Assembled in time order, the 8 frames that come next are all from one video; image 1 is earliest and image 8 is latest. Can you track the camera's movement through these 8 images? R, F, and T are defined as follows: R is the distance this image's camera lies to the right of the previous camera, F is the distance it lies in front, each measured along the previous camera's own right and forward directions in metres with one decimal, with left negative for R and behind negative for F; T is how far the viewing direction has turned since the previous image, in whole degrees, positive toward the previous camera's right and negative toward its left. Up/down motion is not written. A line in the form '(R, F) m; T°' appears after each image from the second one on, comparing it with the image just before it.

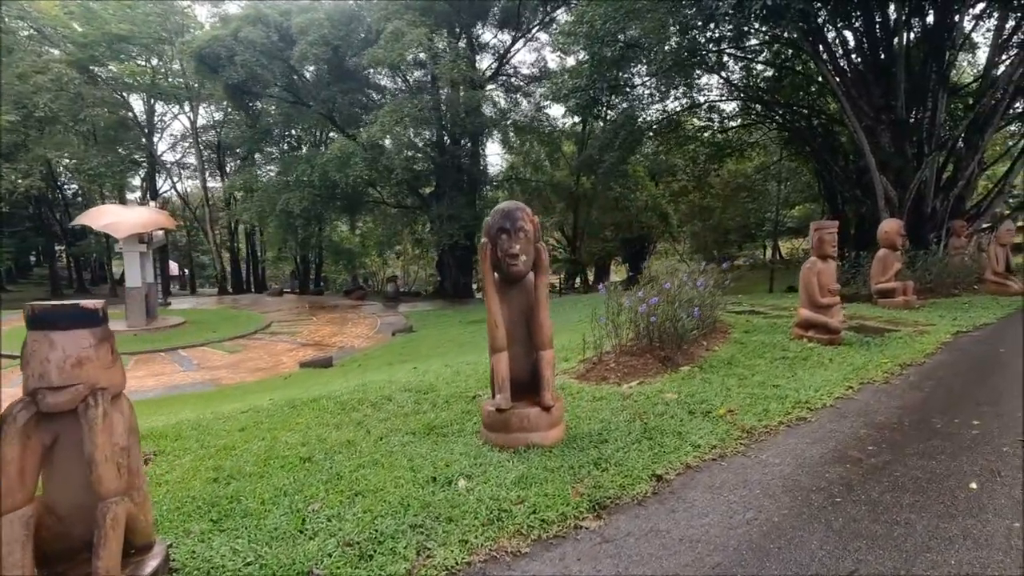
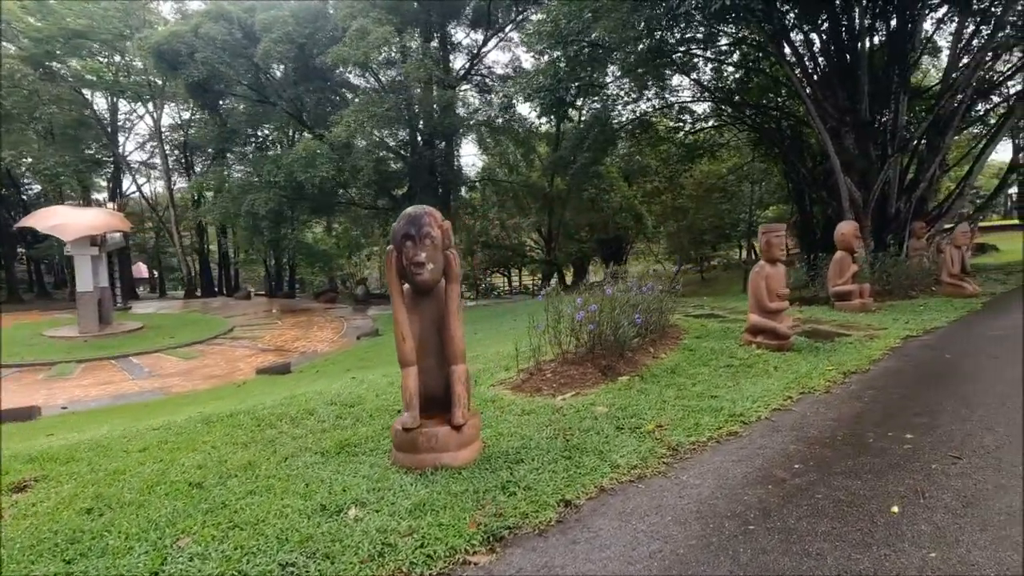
(+0.3, +0.2) m; +2°
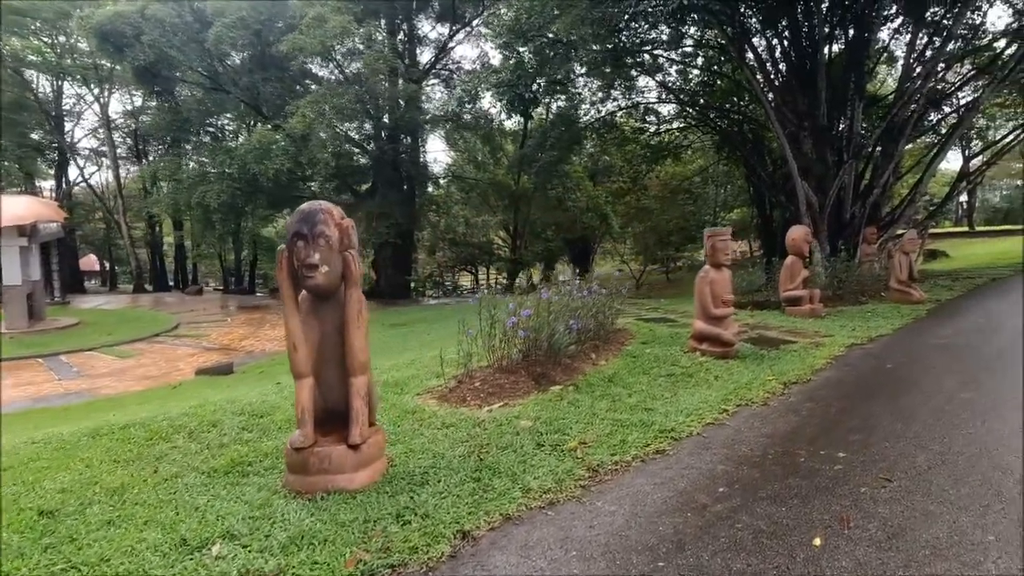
(+0.2, +0.2) m; +3°
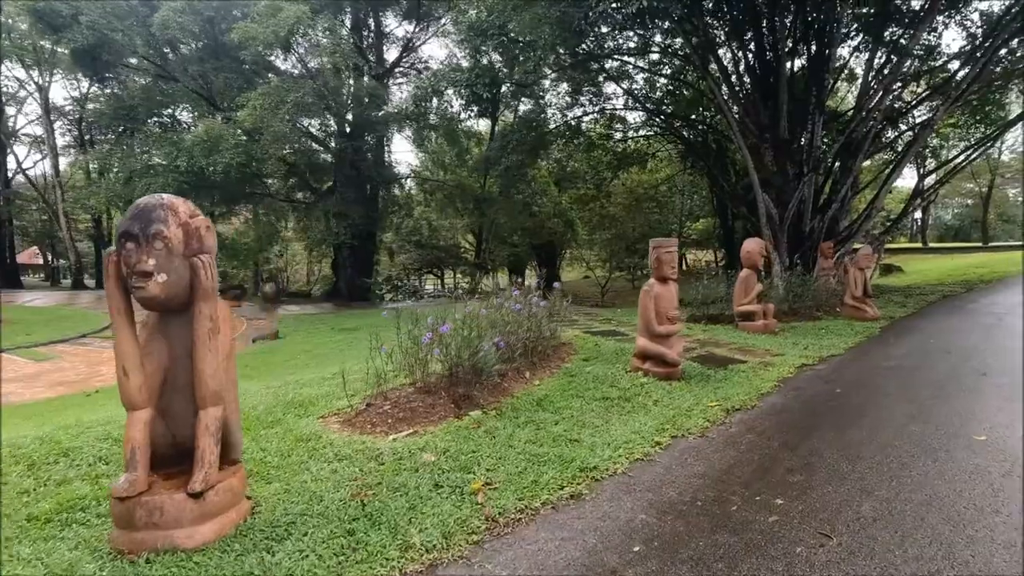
(+0.3, +0.3) m; +3°
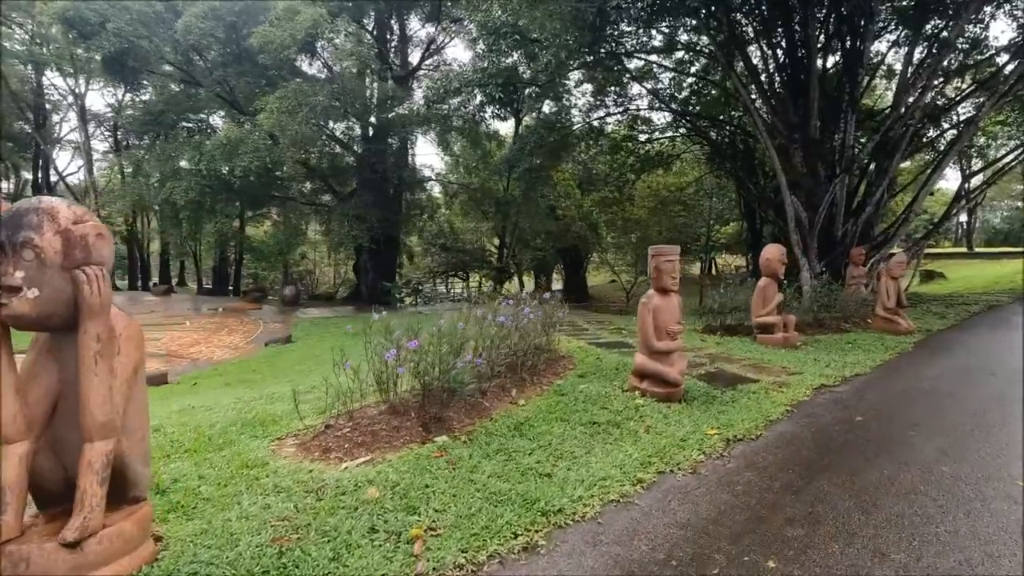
(+0.3, +0.3) m; -3°
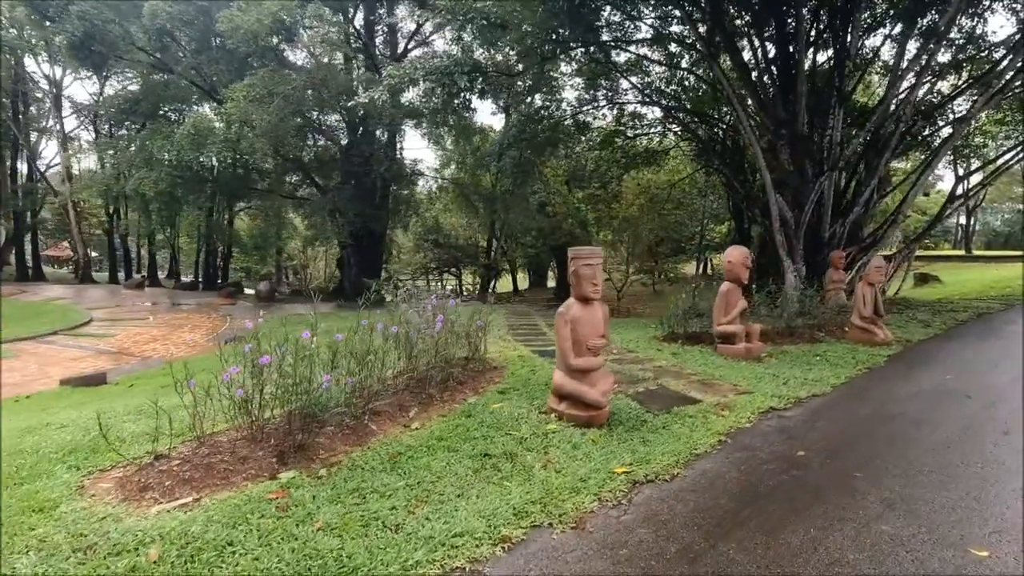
(+0.5, +0.4) m; 0°
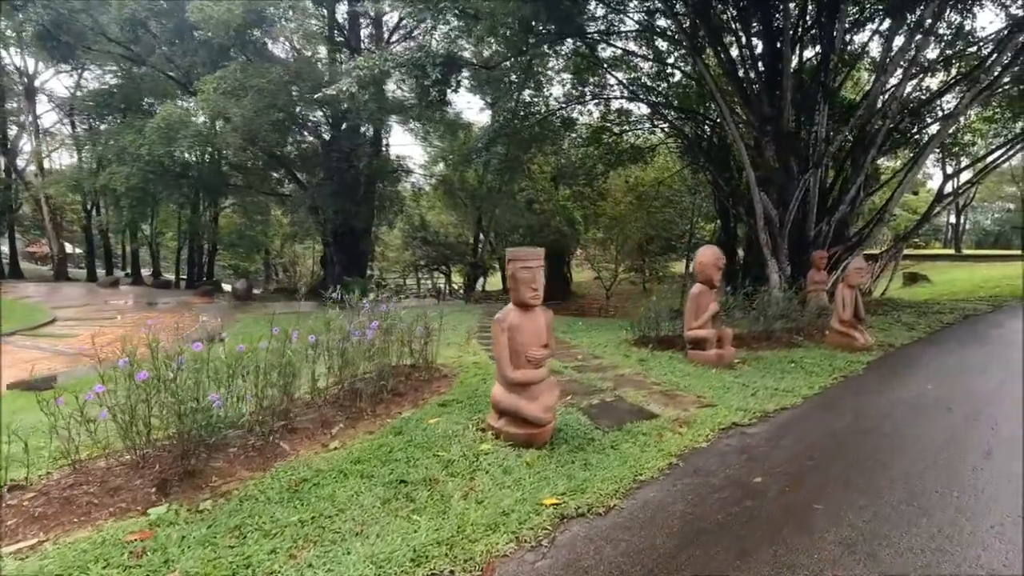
(+0.3, +0.3) m; +1°
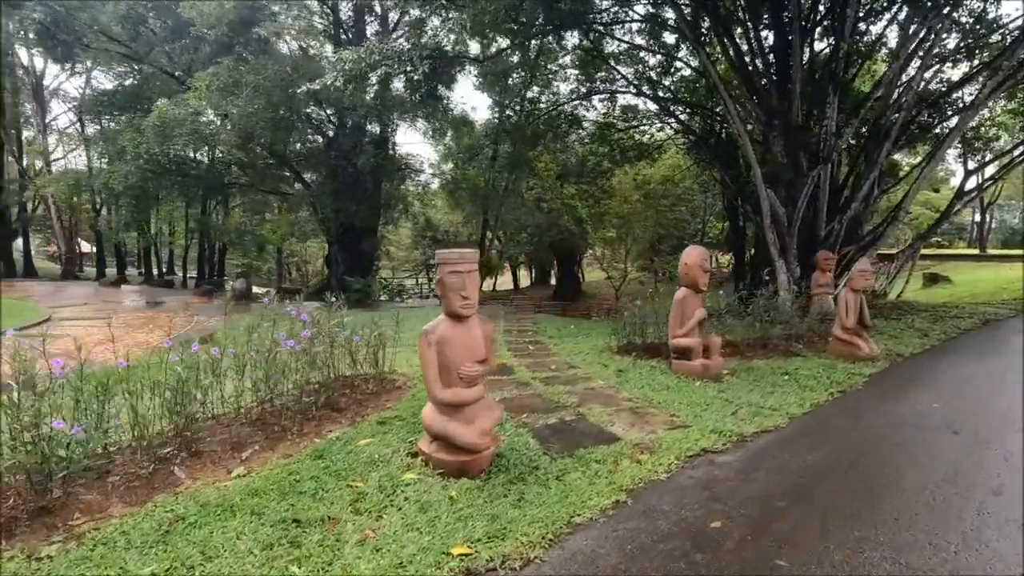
(+0.3, +0.3) m; -2°
